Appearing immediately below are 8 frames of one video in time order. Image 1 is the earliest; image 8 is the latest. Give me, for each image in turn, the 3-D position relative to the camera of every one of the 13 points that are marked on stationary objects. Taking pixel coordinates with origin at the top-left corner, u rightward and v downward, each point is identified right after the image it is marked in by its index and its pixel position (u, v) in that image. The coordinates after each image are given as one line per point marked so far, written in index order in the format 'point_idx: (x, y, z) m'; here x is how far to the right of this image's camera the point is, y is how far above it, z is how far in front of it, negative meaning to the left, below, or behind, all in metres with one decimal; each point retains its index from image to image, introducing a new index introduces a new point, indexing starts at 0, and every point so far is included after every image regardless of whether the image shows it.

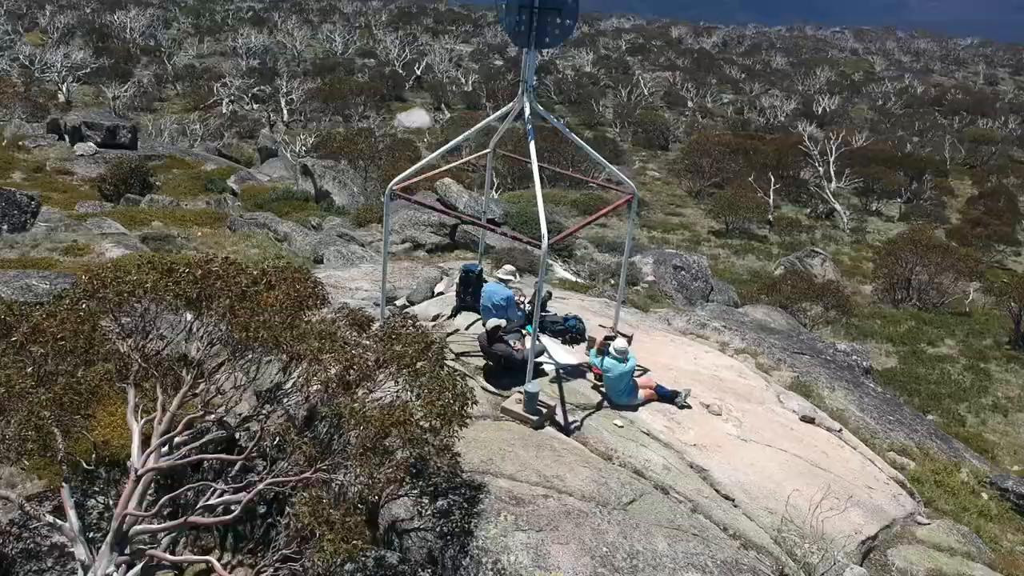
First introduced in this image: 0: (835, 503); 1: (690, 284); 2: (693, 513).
0: (+3.2, -2.1, +9.6) m
1: (+3.5, +0.1, +19.0) m
2: (+1.7, -2.0, +8.9) m
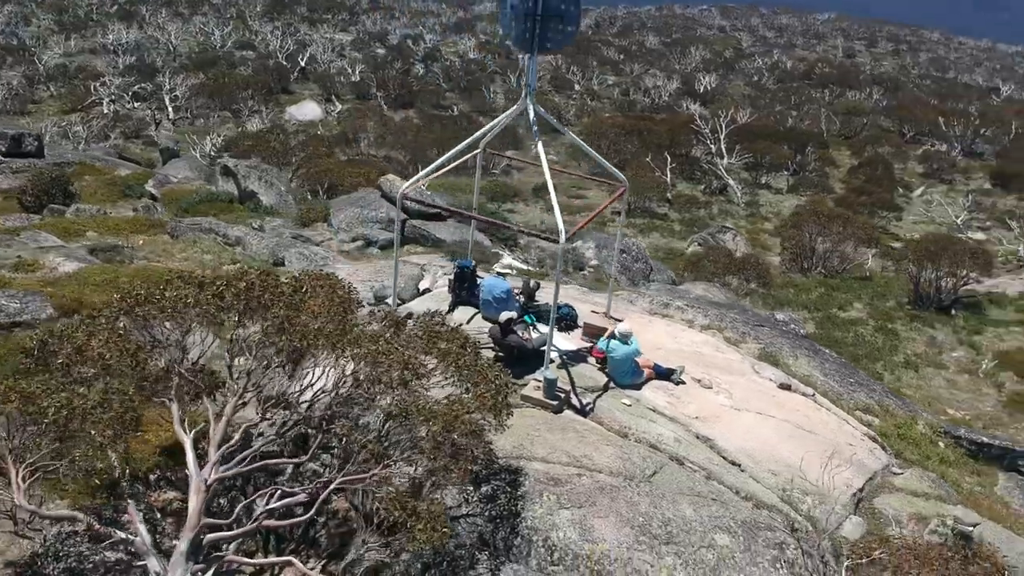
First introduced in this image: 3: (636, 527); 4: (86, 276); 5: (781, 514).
0: (+3.3, -1.8, +10.6) m
1: (+2.4, +0.4, +19.8) m
2: (+1.9, -1.9, +9.7) m
3: (+1.1, -2.1, +8.7) m
4: (-6.5, +0.2, +15.0) m
5: (+2.6, -2.2, +9.6) m
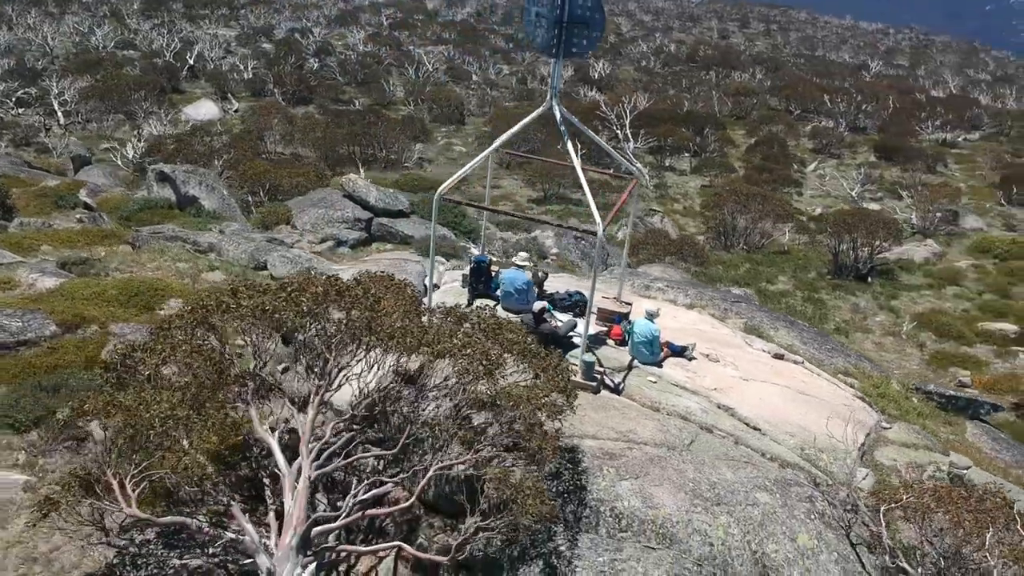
0: (+3.7, -1.6, +11.6) m
1: (+1.7, +0.8, +20.7) m
2: (+2.4, -1.7, +10.5) m
3: (+1.7, -1.9, +9.5) m
4: (-6.6, 0.0, +14.9) m
5: (+3.1, -1.9, +10.5) m
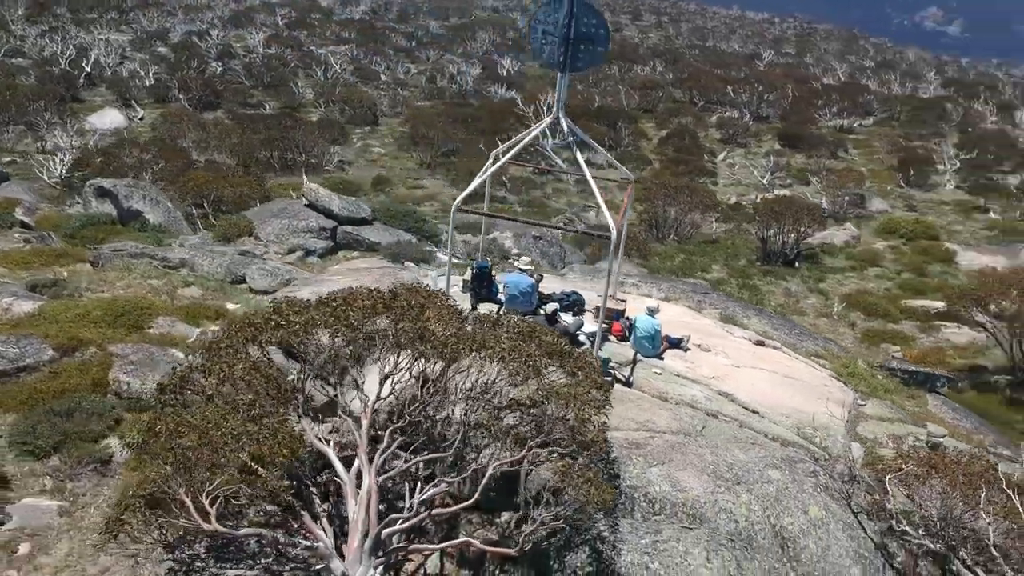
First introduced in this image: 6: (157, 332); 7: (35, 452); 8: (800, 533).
0: (+3.8, -1.4, +12.5) m
1: (+0.8, +0.8, +21.3) m
2: (+2.6, -1.6, +11.3) m
3: (+2.1, -1.9, +10.3) m
4: (-6.9, -0.3, +14.8) m
5: (+3.3, -1.8, +11.4) m
6: (-5.1, -0.6, +14.4) m
7: (-5.4, -1.8, +11.1) m
8: (+2.9, -2.5, +10.1) m
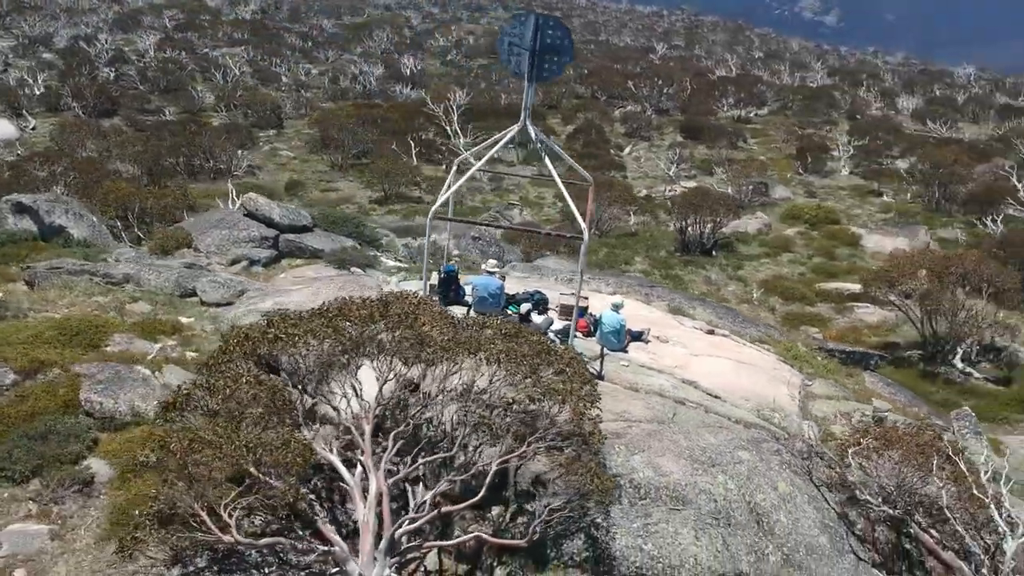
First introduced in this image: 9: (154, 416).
0: (+3.4, -1.3, +13.3) m
1: (-0.5, +0.8, +21.7) m
2: (+2.4, -1.5, +12.0) m
3: (+1.9, -1.9, +10.9) m
4: (-7.4, -0.7, +14.5) m
5: (+3.1, -1.7, +12.1) m
6: (-5.7, -0.9, +14.3) m
7: (-5.5, -2.1, +11.0) m
8: (+2.8, -2.4, +10.8) m
9: (-4.5, -1.6, +12.4) m
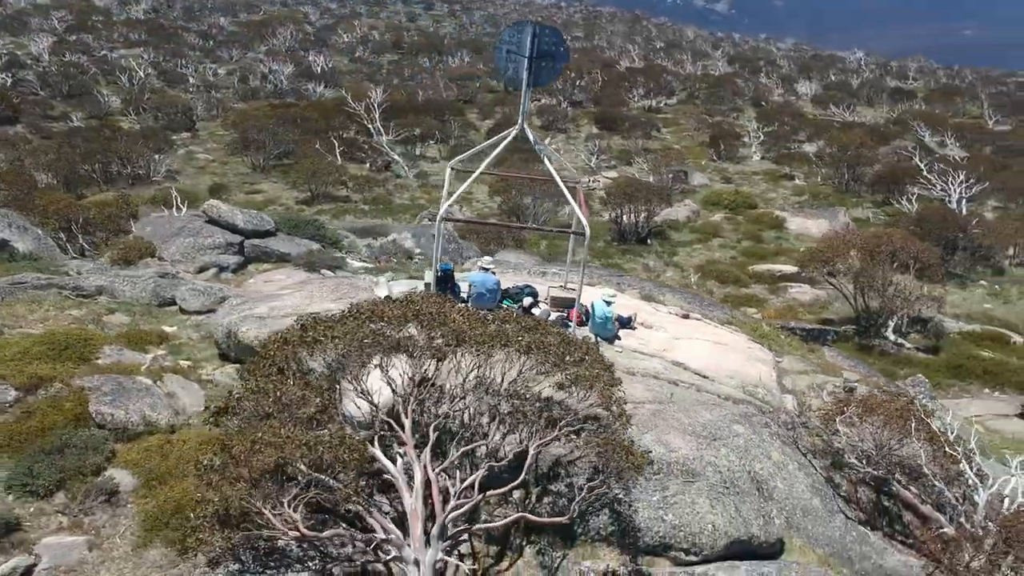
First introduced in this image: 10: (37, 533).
0: (+3.4, -1.1, +14.2) m
1: (-1.5, +0.9, +22.3) m
2: (+2.5, -1.3, +12.8) m
3: (+2.1, -1.7, +11.7) m
4: (-7.6, -0.9, +14.4) m
5: (+3.1, -1.5, +13.0) m
6: (-5.8, -1.1, +14.4) m
7: (-5.3, -2.3, +11.1) m
8: (+3.0, -2.2, +11.7) m
9: (-4.4, -1.7, +12.6) m
10: (-5.1, -2.6, +10.6) m
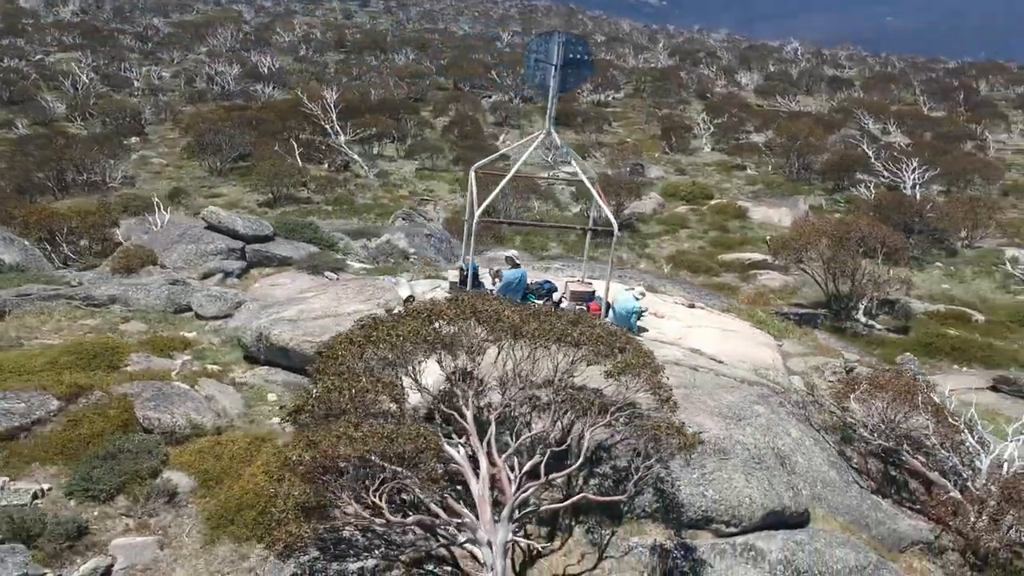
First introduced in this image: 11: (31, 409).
0: (+3.7, -0.9, +15.1) m
1: (-1.7, +1.0, +22.8) m
2: (+2.9, -1.2, +13.6) m
3: (+2.6, -1.6, +12.5) m
4: (-7.3, -1.1, +14.6) m
5: (+3.5, -1.4, +13.9) m
6: (-5.5, -1.2, +14.7) m
7: (-4.8, -2.4, +11.5) m
8: (+3.5, -2.1, +12.6) m
9: (-4.0, -1.8, +13.0) m
10: (-4.5, -2.7, +11.0) m
11: (-6.2, -1.6, +12.9) m
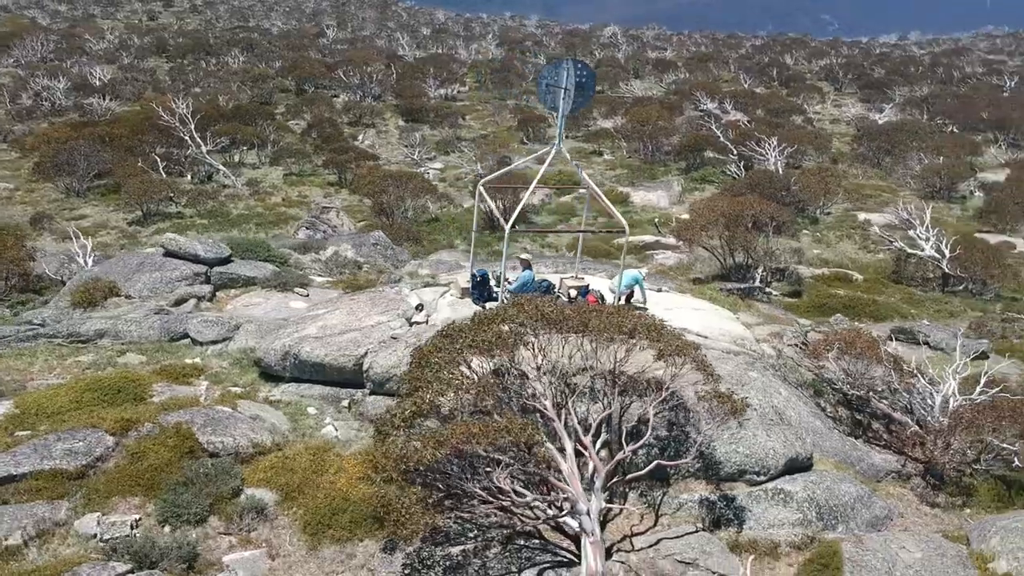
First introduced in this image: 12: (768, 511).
0: (+3.7, -0.6, +17.1) m
1: (-3.1, +0.8, +23.8) m
2: (+3.1, -1.0, +15.6) m
3: (+3.1, -1.4, +14.4) m
4: (-7.0, -1.7, +14.8) m
5: (+3.8, -1.1, +16.0) m
6: (-5.3, -1.7, +15.2) m
7: (-3.9, -2.8, +12.2) m
8: (+4.0, -1.8, +14.7) m
9: (-3.4, -2.2, +13.8) m
10: (-3.5, -3.1, +11.7) m
11: (-5.6, -2.1, +13.3) m
12: (+3.3, -2.9, +12.8) m
